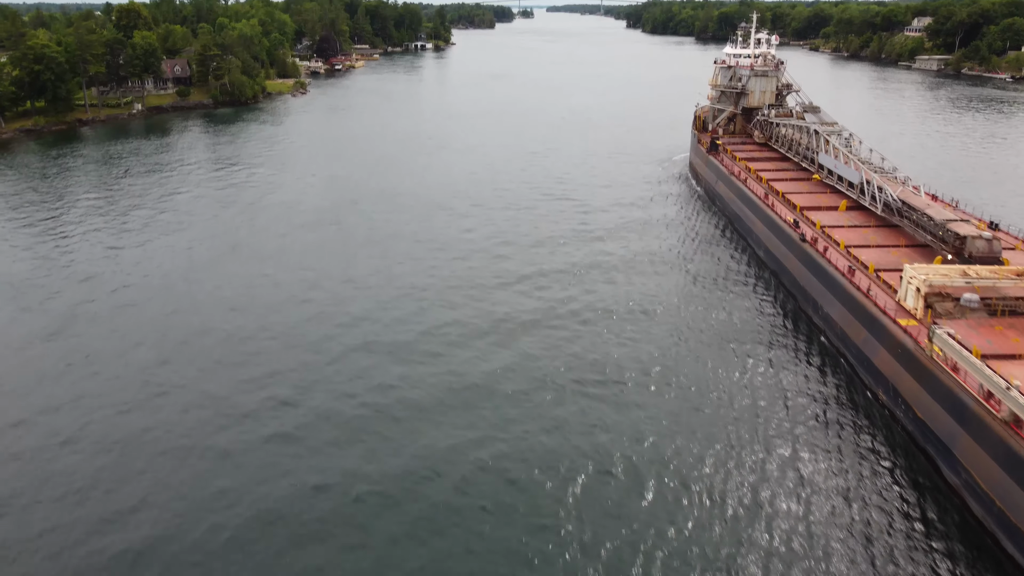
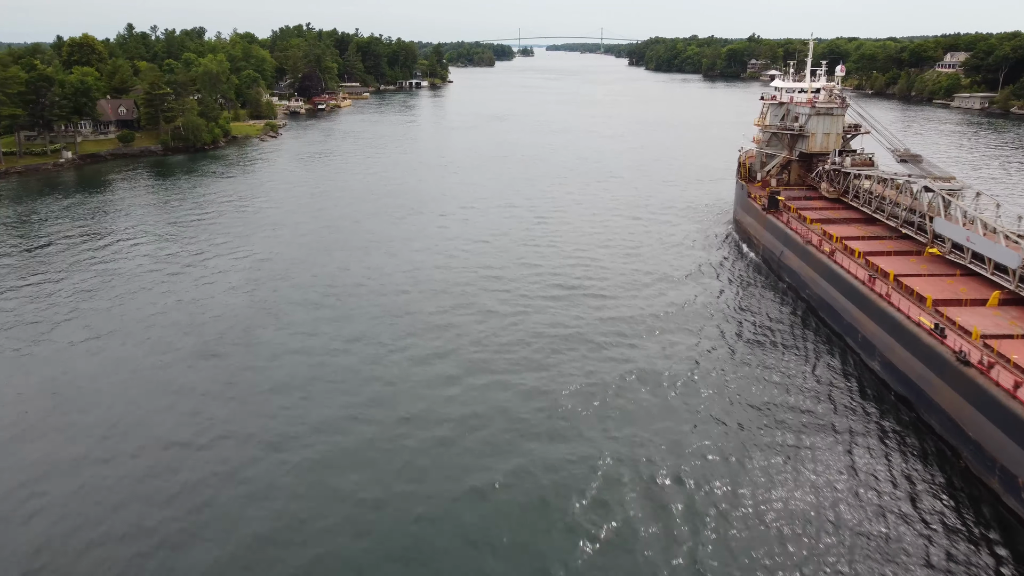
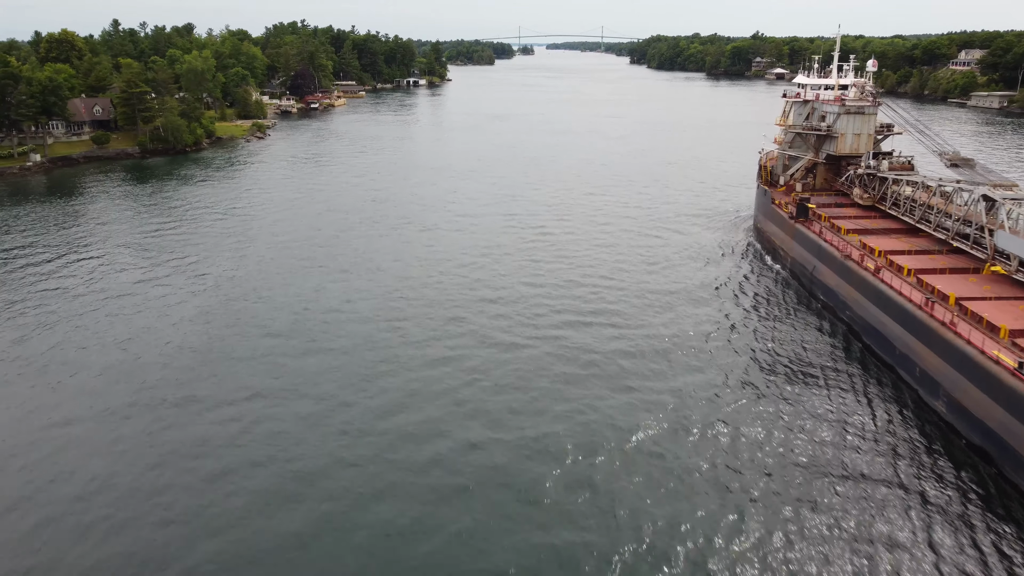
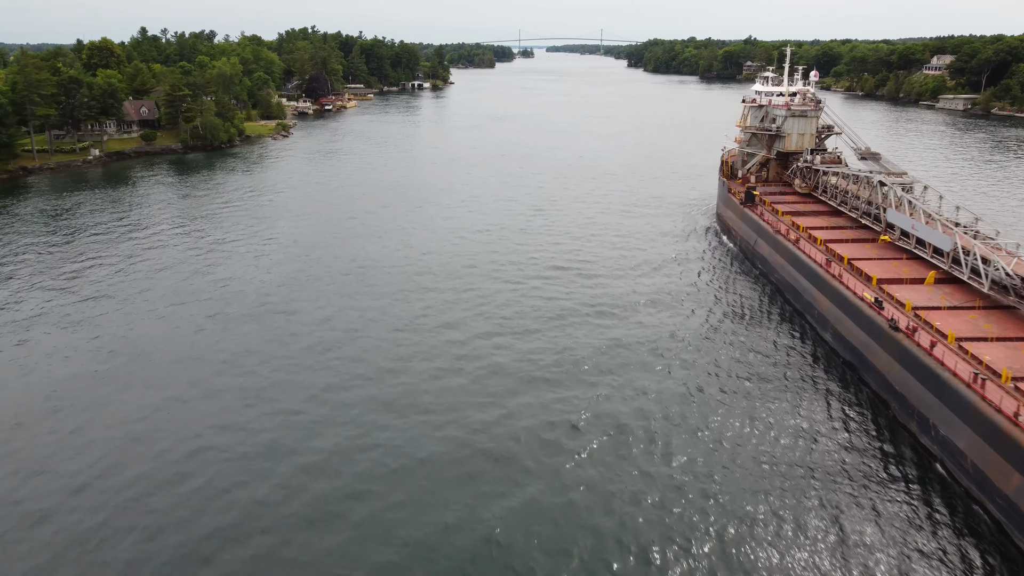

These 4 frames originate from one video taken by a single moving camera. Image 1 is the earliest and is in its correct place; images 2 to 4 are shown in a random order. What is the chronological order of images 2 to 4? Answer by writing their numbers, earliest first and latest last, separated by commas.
4, 2, 3
